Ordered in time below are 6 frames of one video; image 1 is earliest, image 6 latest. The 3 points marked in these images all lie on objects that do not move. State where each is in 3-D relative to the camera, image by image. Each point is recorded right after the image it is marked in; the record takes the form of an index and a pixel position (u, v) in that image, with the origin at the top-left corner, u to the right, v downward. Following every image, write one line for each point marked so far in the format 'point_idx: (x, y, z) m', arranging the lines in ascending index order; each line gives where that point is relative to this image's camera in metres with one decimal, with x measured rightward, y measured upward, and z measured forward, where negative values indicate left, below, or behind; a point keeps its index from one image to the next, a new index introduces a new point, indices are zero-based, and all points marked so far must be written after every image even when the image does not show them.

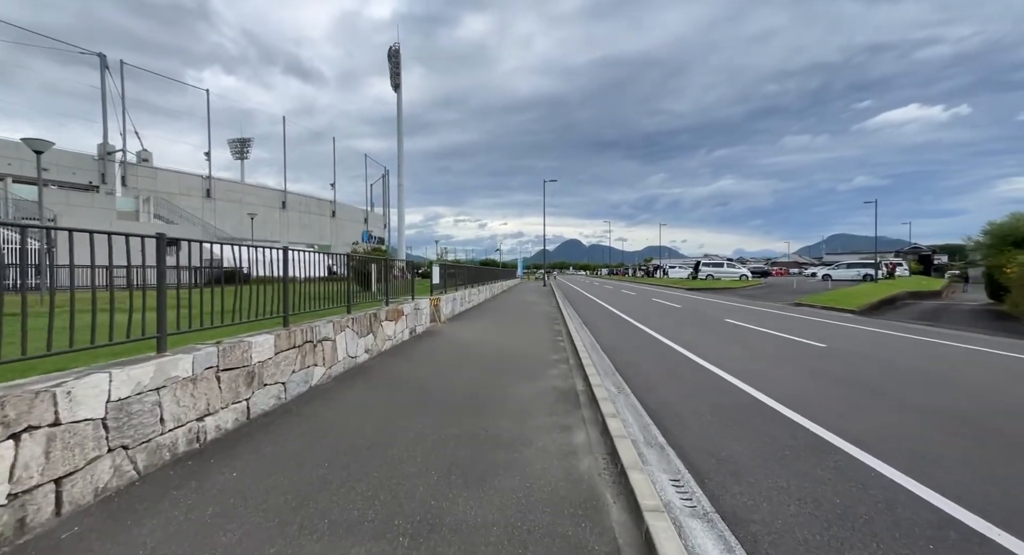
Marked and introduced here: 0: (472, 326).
0: (-1.3, -1.5, +12.8) m
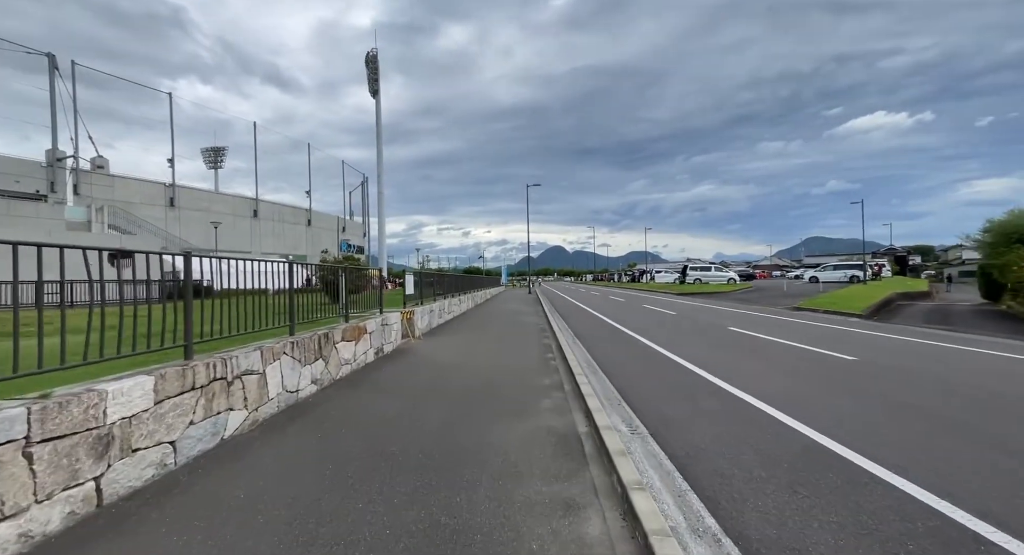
0: (-1.7, -1.7, +11.4) m
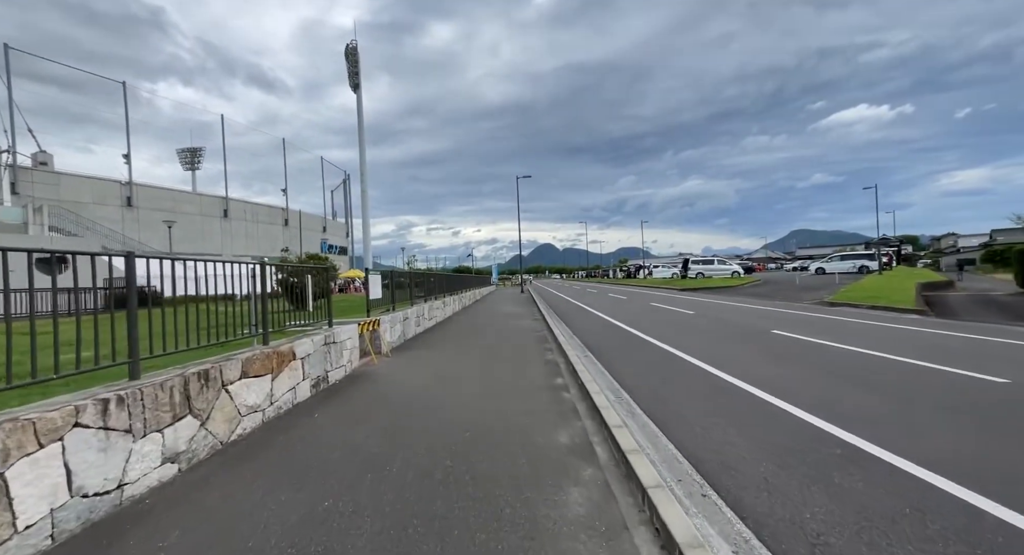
0: (-1.8, -1.7, +8.9) m
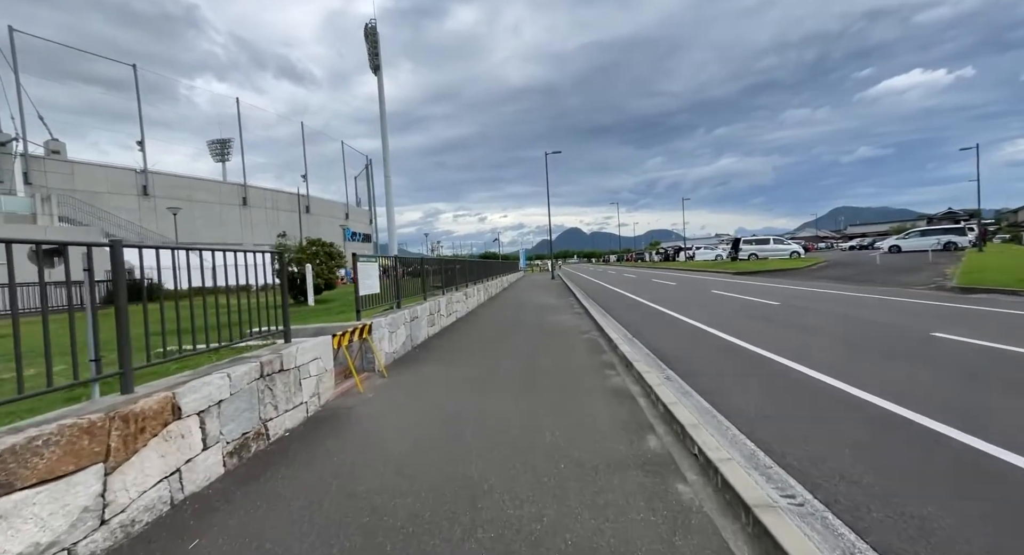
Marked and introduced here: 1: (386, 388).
0: (-1.2, -1.5, +6.4) m
1: (-1.7, -1.5, +5.9) m
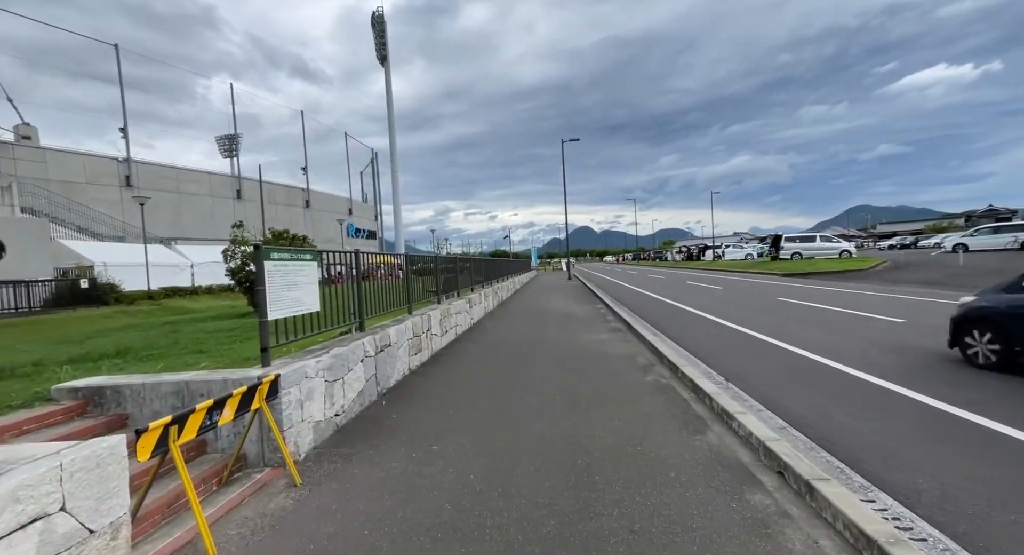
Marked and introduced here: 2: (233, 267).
0: (-0.9, -1.6, +3.2) m
1: (-1.5, -1.6, +2.8) m
2: (-7.5, +0.3, +11.6) m
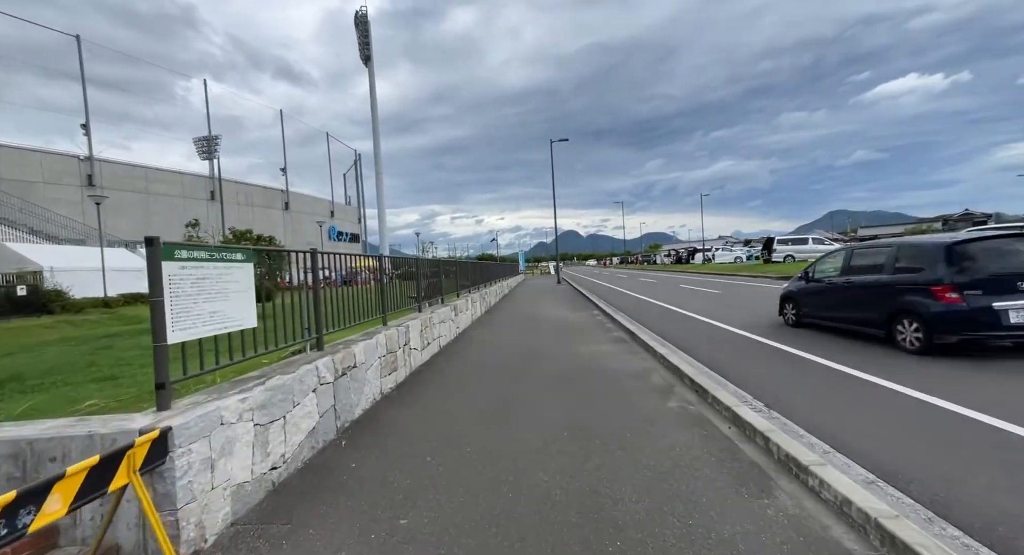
0: (-0.9, -1.7, +2.1) m
1: (-1.5, -1.7, +1.7) m
2: (-7.8, +0.2, +10.3) m
